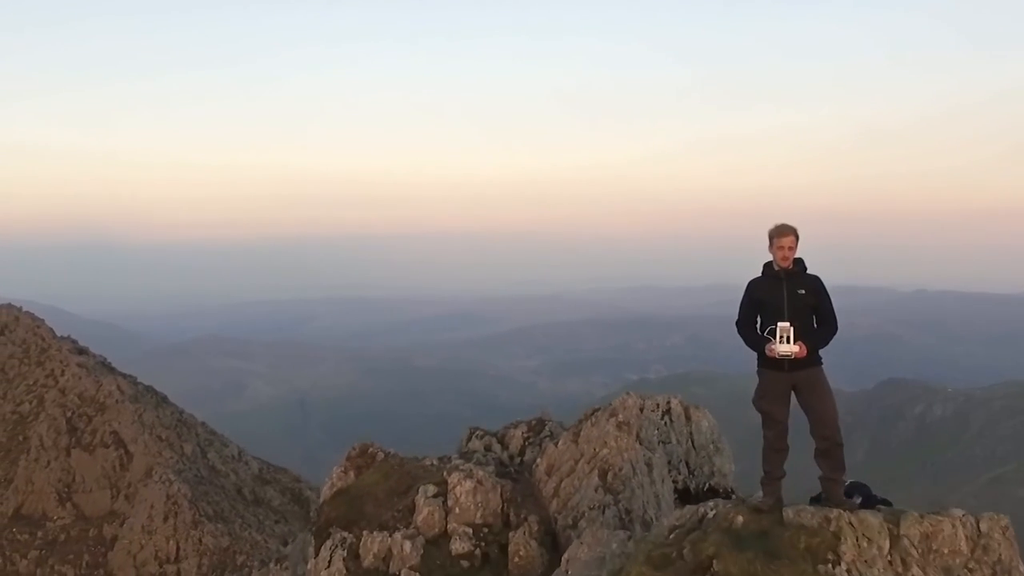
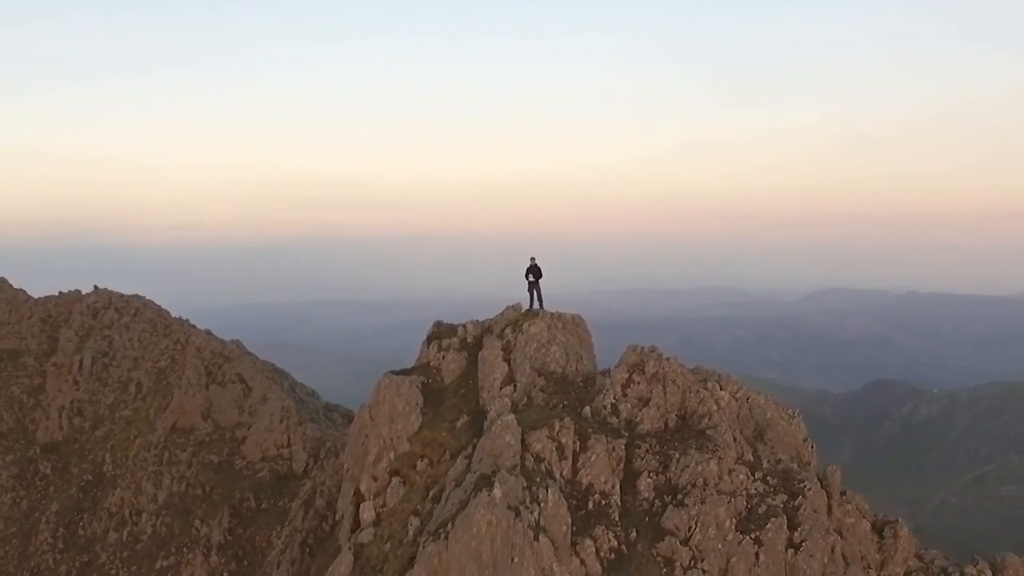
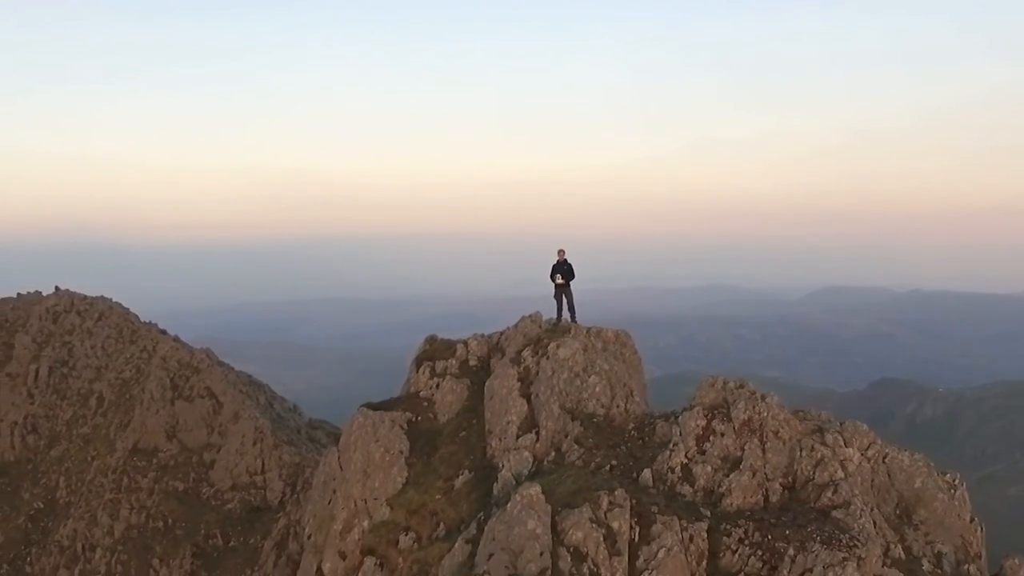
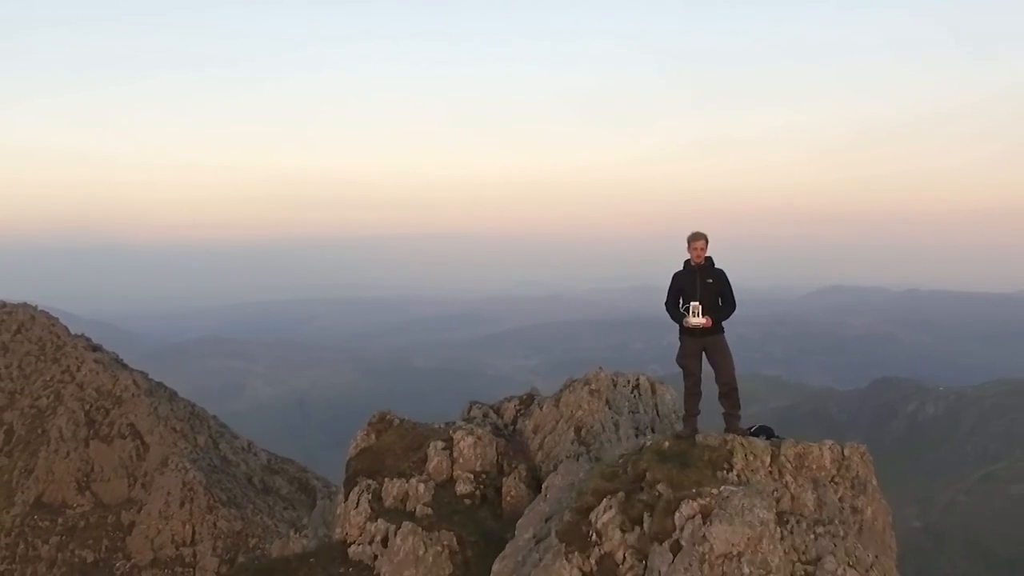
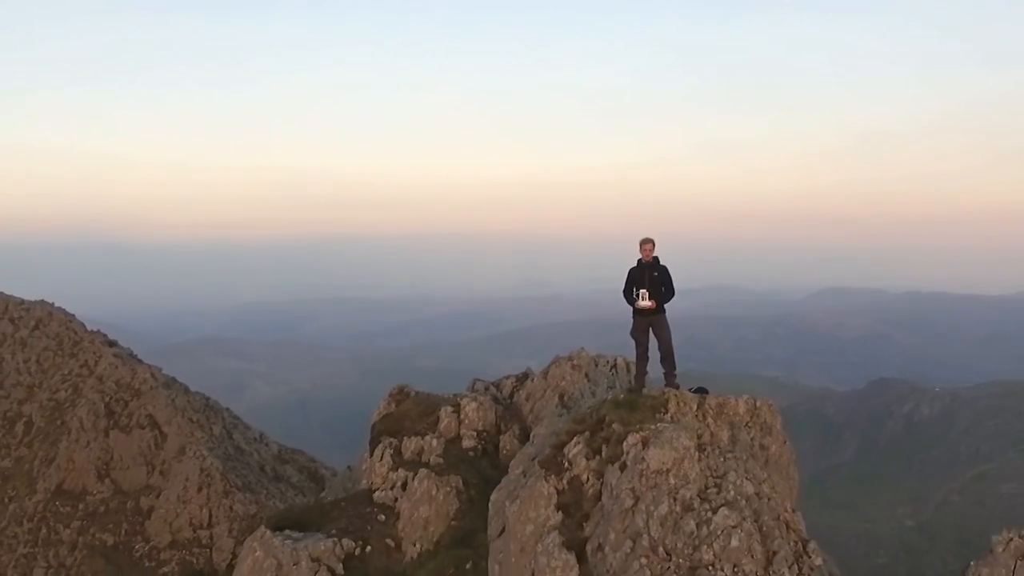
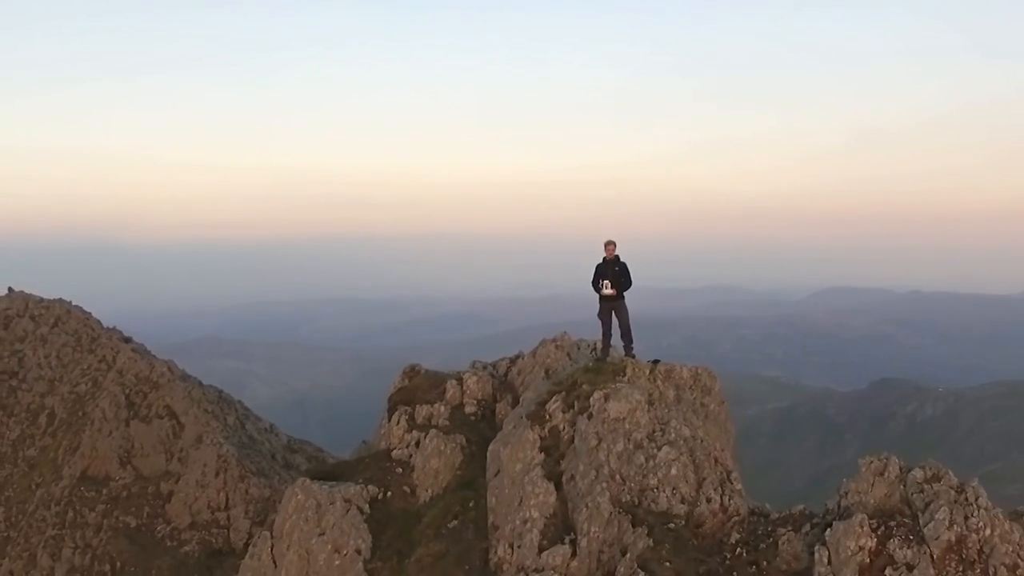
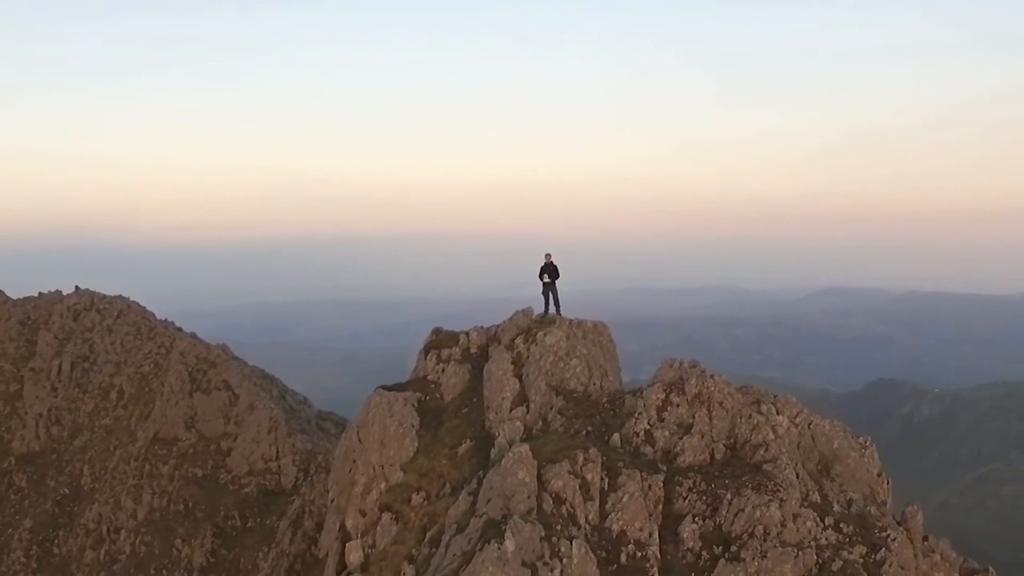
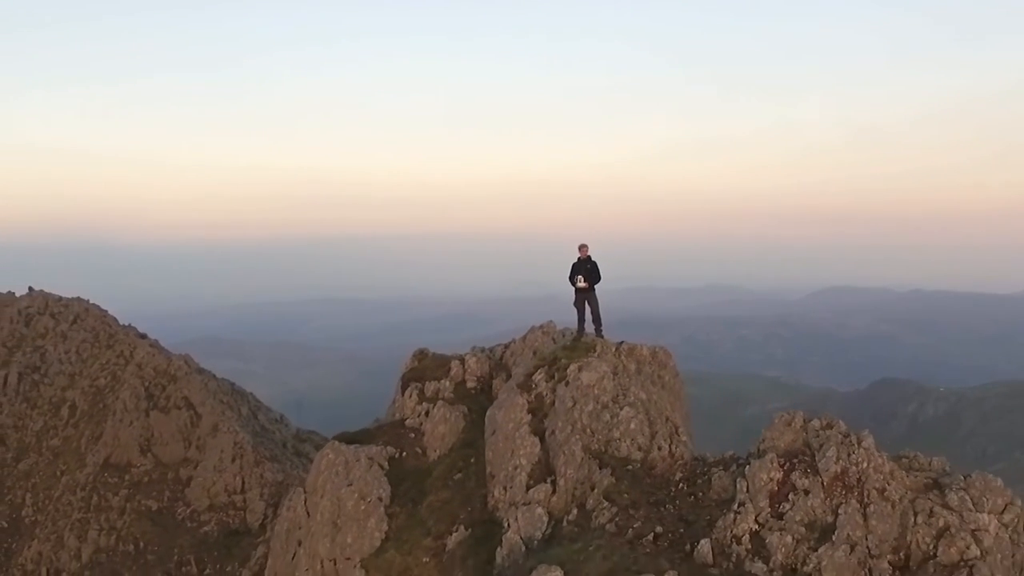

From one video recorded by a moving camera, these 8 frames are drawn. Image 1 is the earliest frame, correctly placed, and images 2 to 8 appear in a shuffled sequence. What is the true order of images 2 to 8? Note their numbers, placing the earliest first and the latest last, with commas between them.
4, 5, 6, 8, 3, 7, 2
